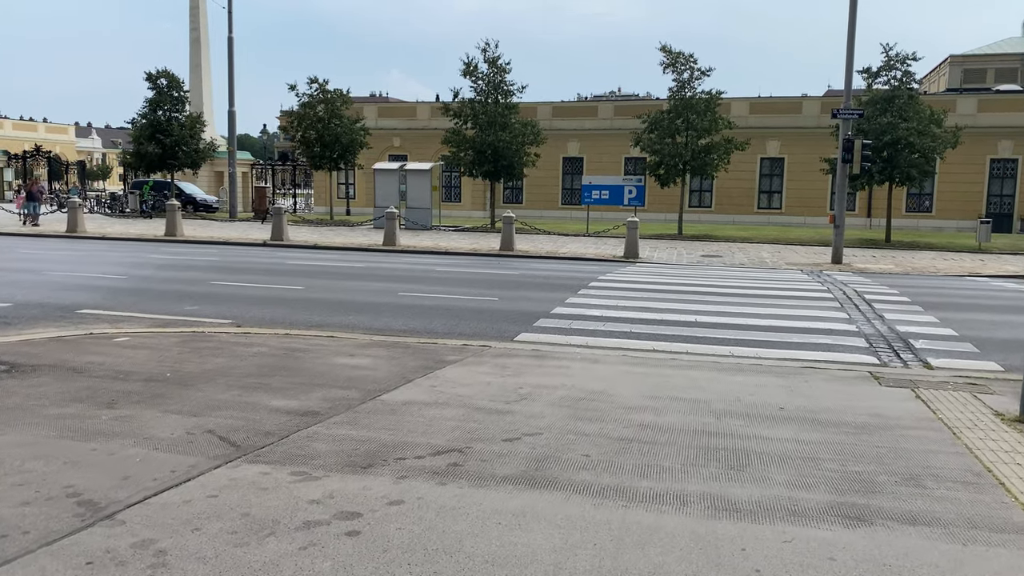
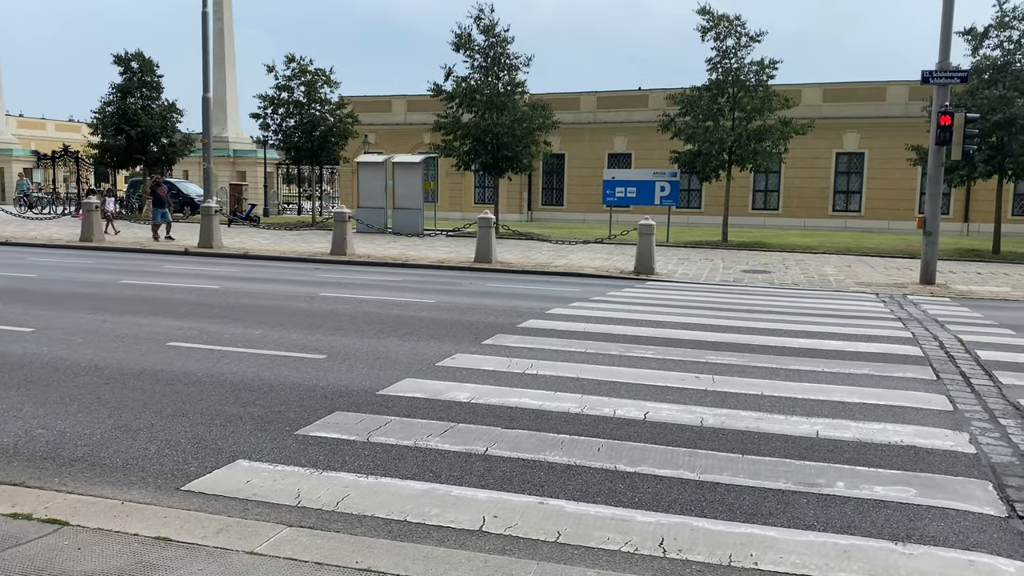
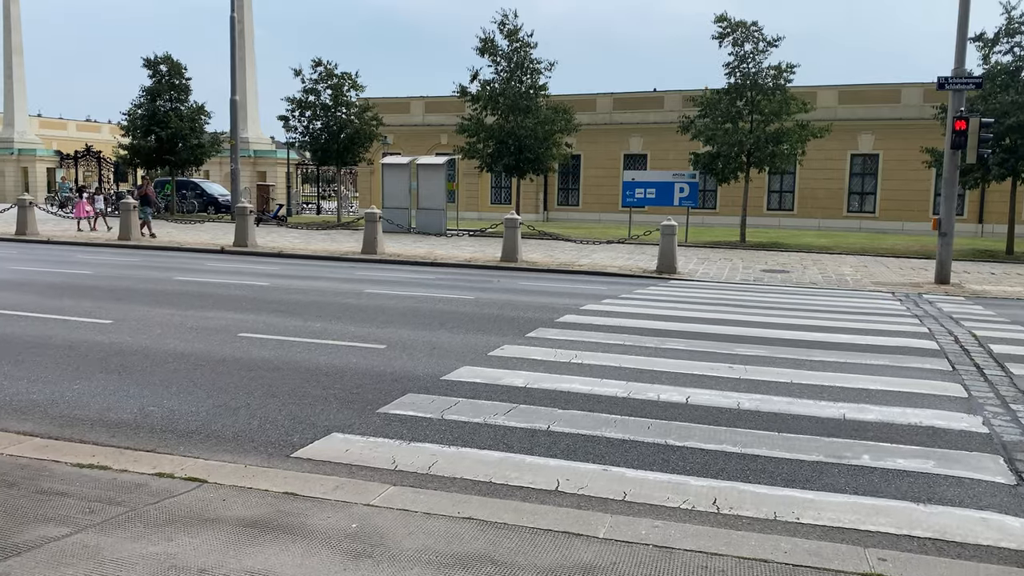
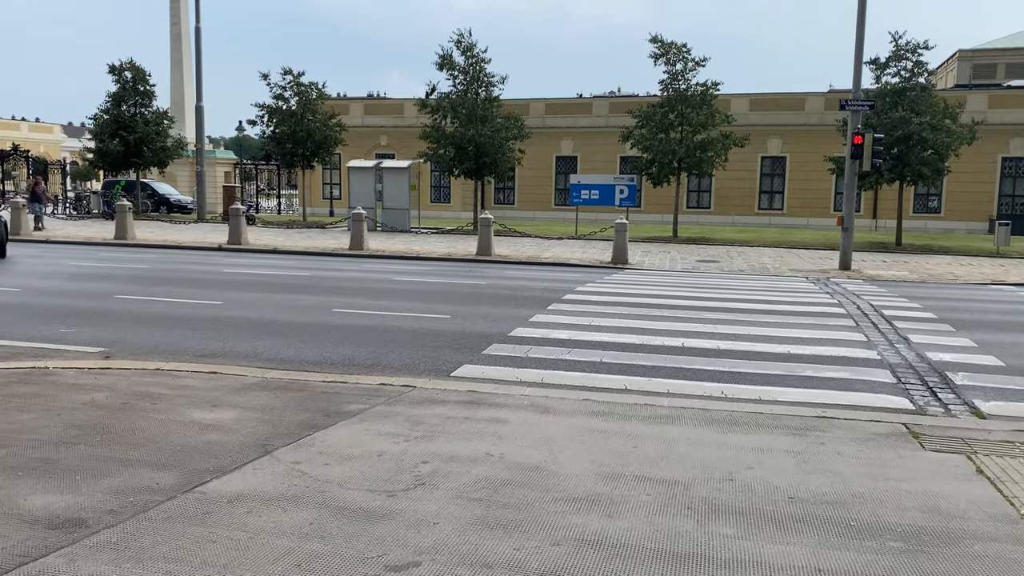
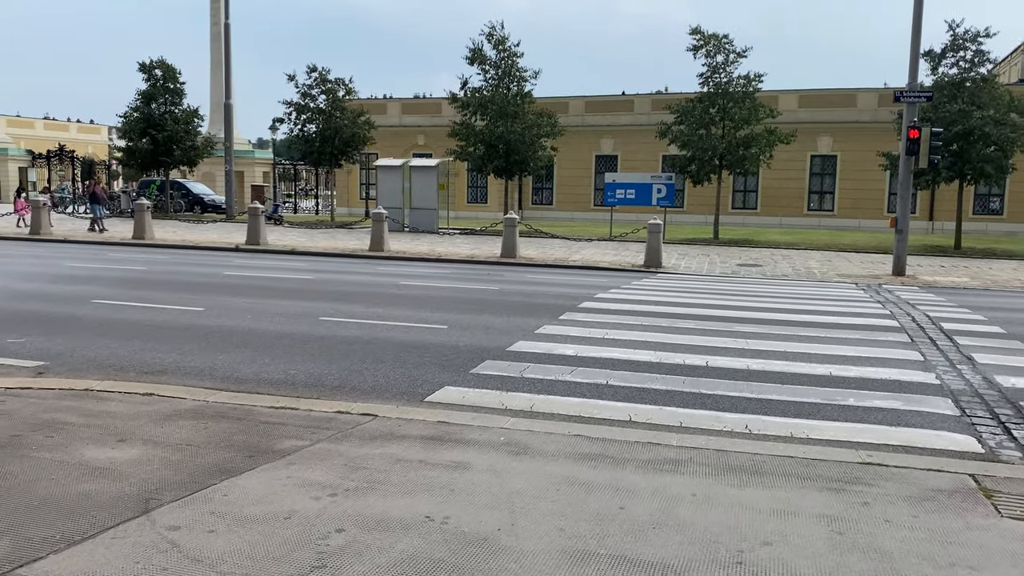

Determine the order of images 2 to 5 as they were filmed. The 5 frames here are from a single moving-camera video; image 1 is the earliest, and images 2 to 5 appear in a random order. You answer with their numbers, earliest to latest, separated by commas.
4, 5, 3, 2
